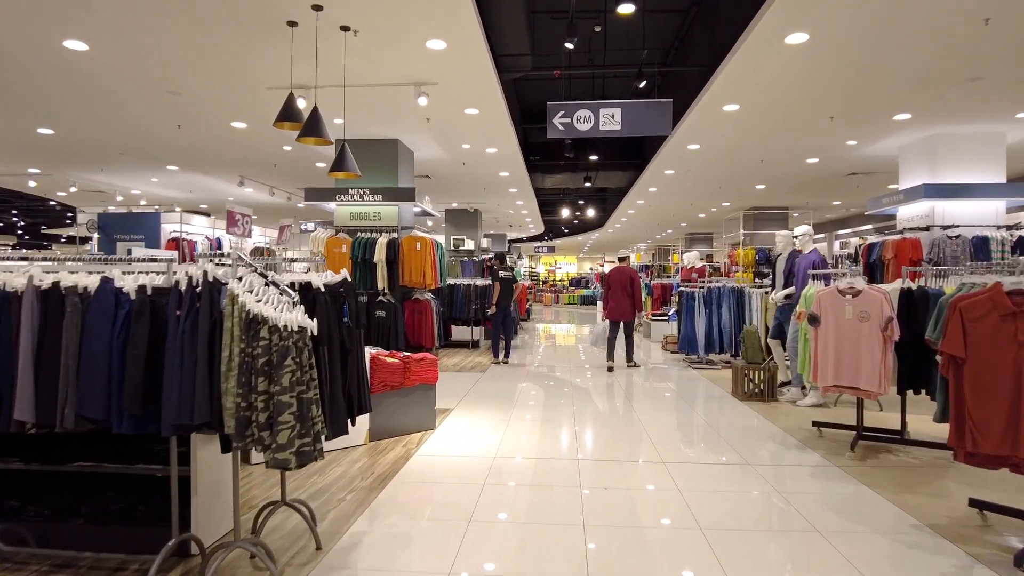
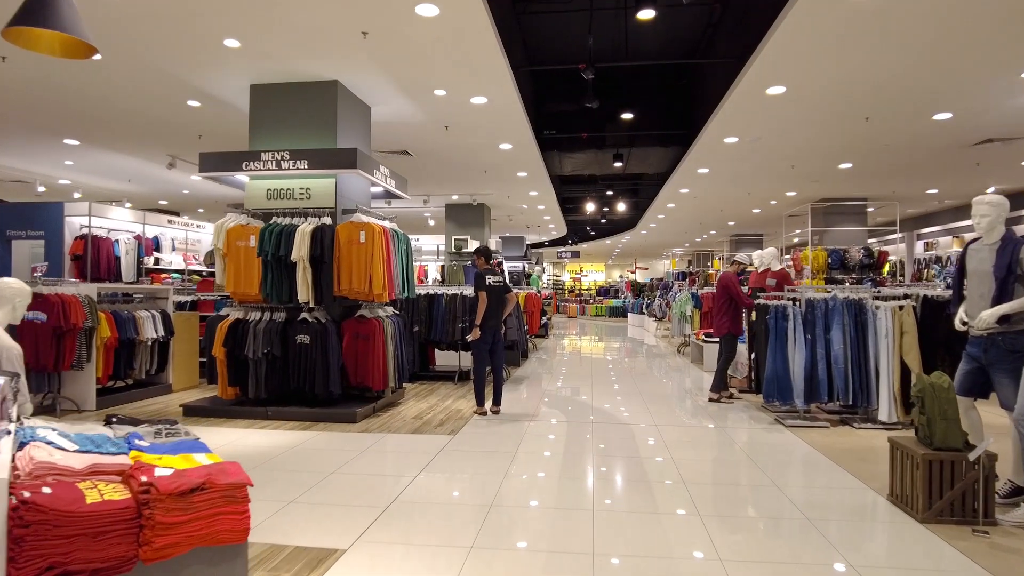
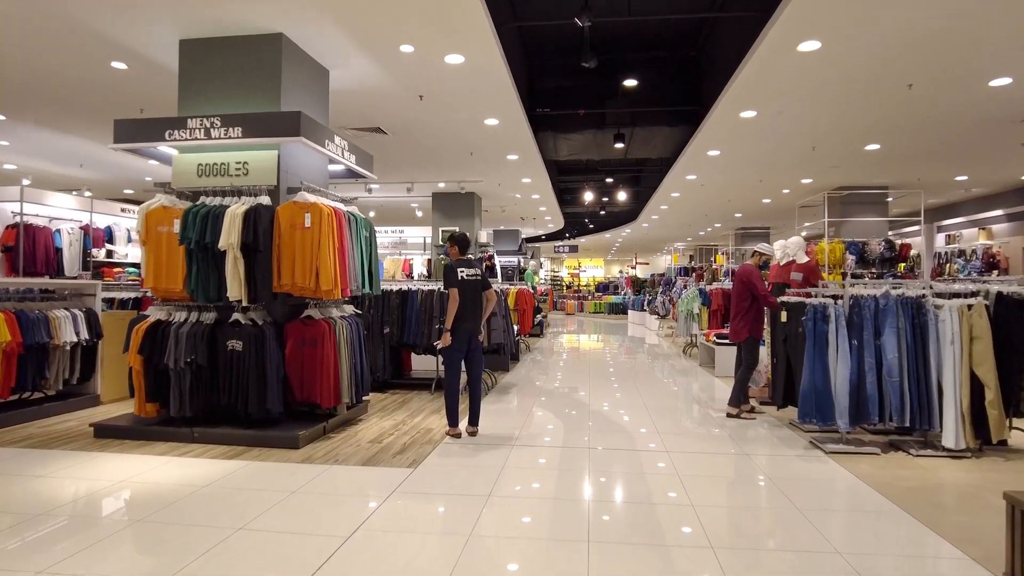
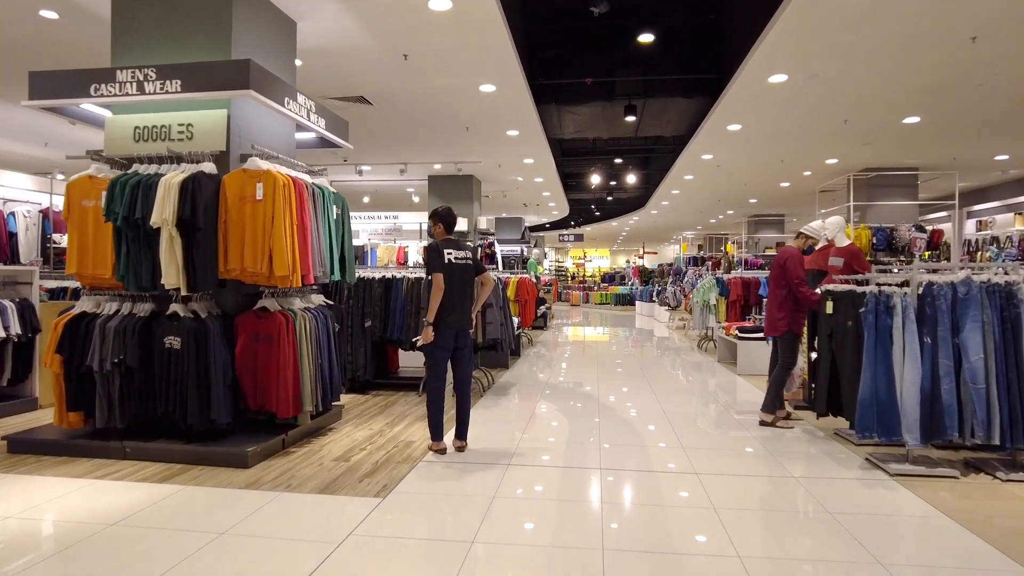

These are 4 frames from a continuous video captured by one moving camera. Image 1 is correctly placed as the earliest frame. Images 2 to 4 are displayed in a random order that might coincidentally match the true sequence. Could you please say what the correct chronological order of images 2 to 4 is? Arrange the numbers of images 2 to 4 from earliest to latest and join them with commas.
2, 3, 4
